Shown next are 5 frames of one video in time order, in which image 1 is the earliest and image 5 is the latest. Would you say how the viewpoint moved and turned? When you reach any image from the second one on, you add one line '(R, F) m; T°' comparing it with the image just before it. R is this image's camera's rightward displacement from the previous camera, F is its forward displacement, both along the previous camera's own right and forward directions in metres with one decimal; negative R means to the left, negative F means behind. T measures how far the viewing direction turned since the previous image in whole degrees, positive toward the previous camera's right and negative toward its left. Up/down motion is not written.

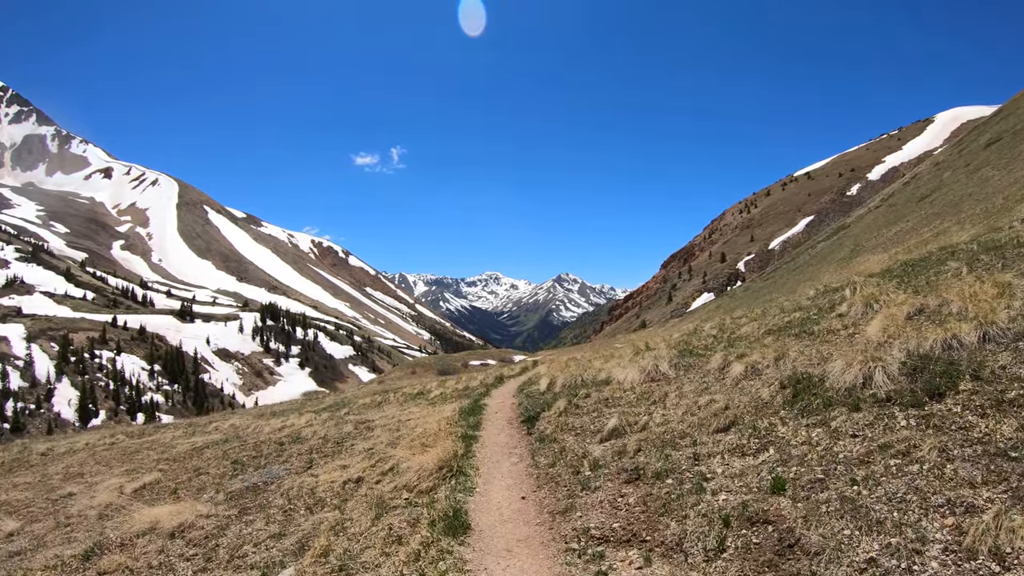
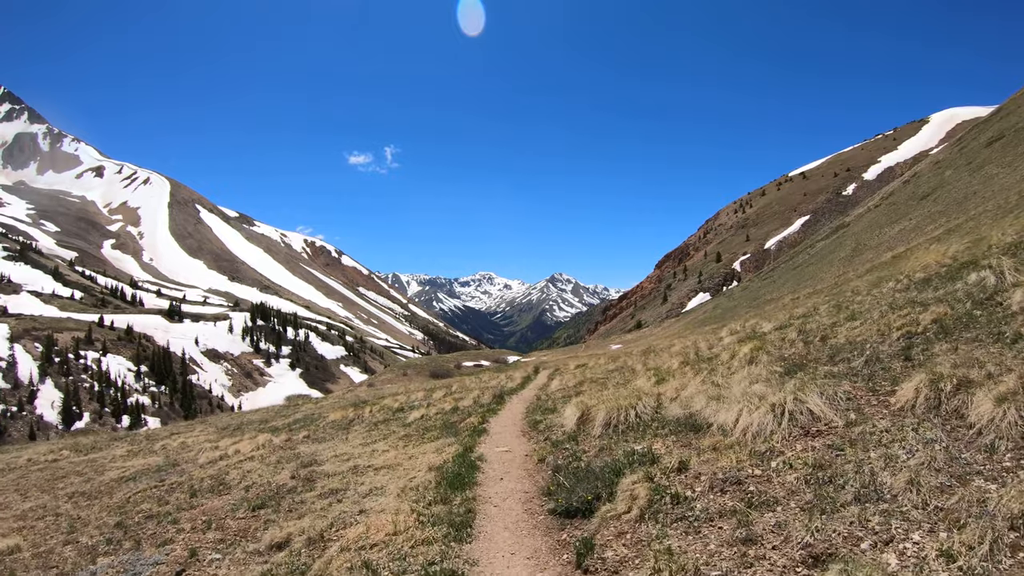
(-0.4, +5.9) m; +1°
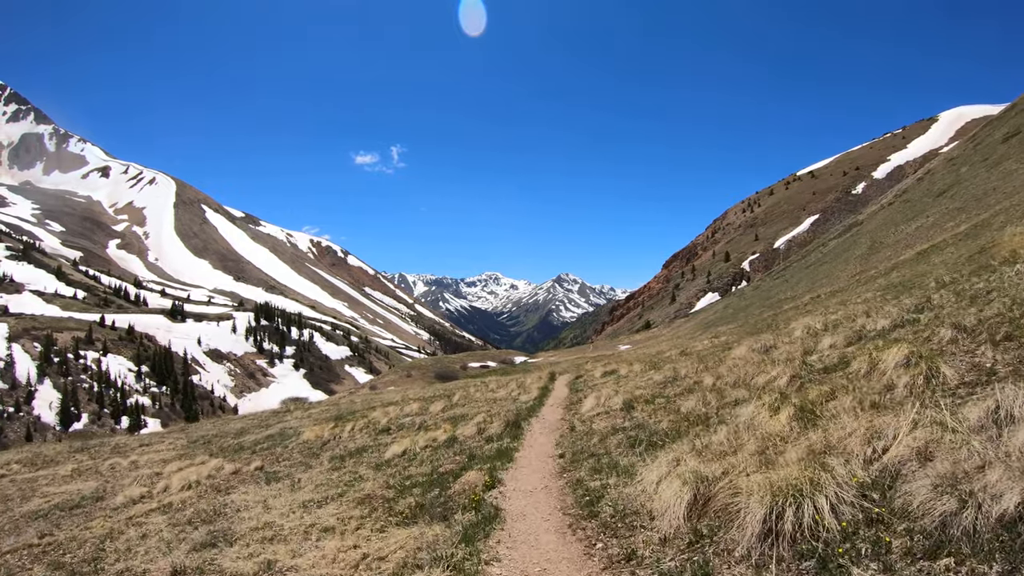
(-0.4, +5.3) m; -1°
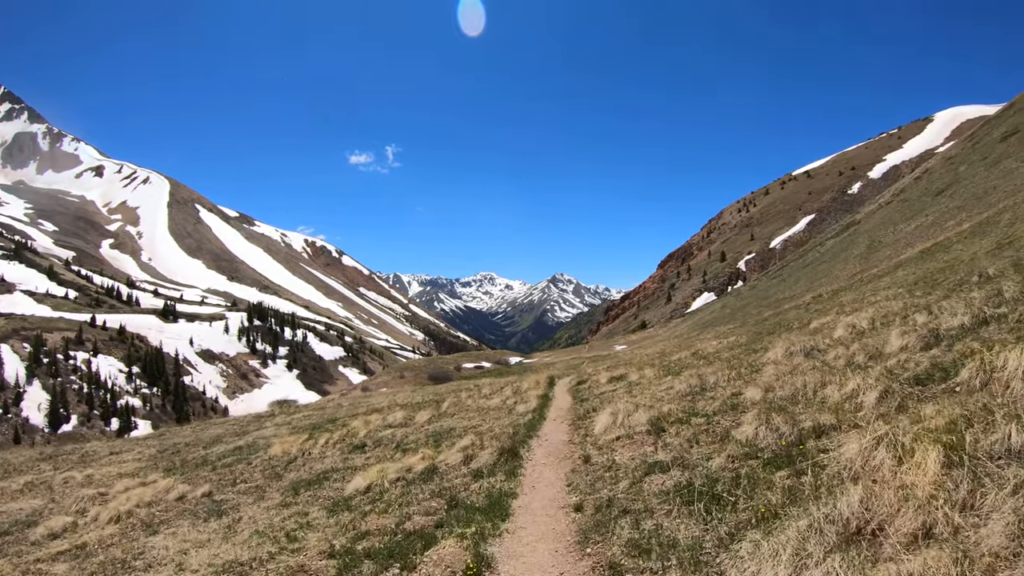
(+0.9, +0.3) m; 0°
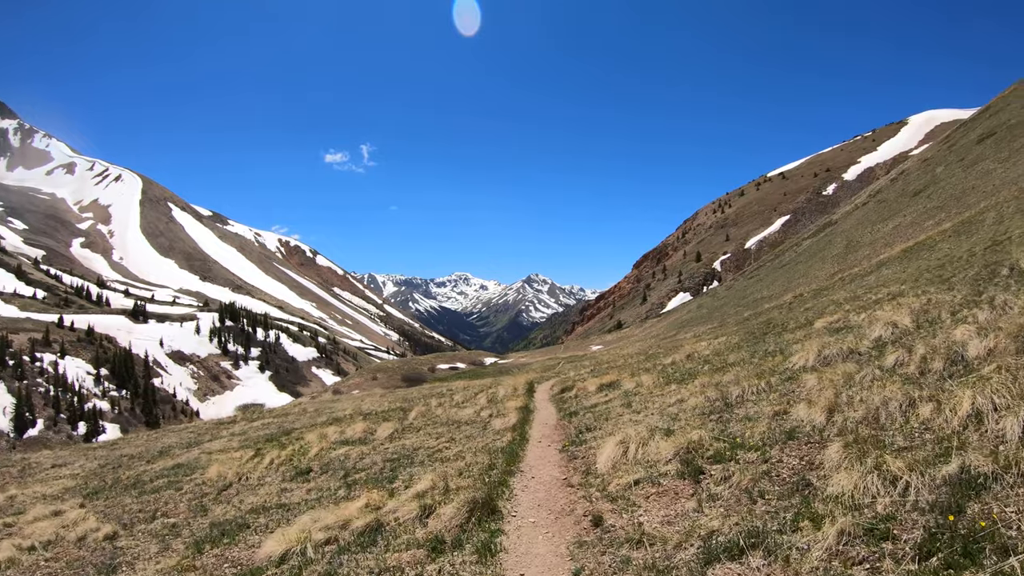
(0.0, +1.4) m; +2°
